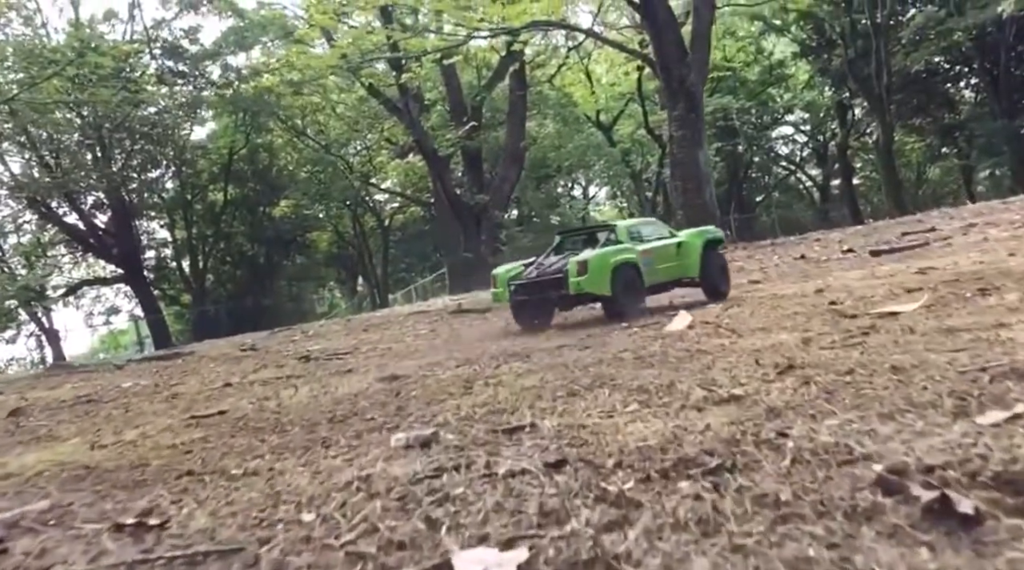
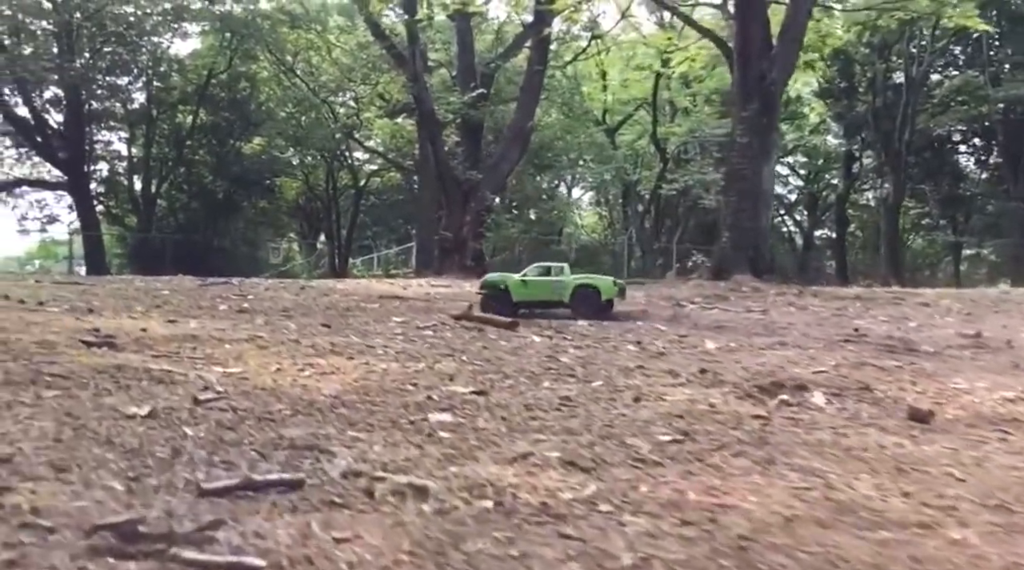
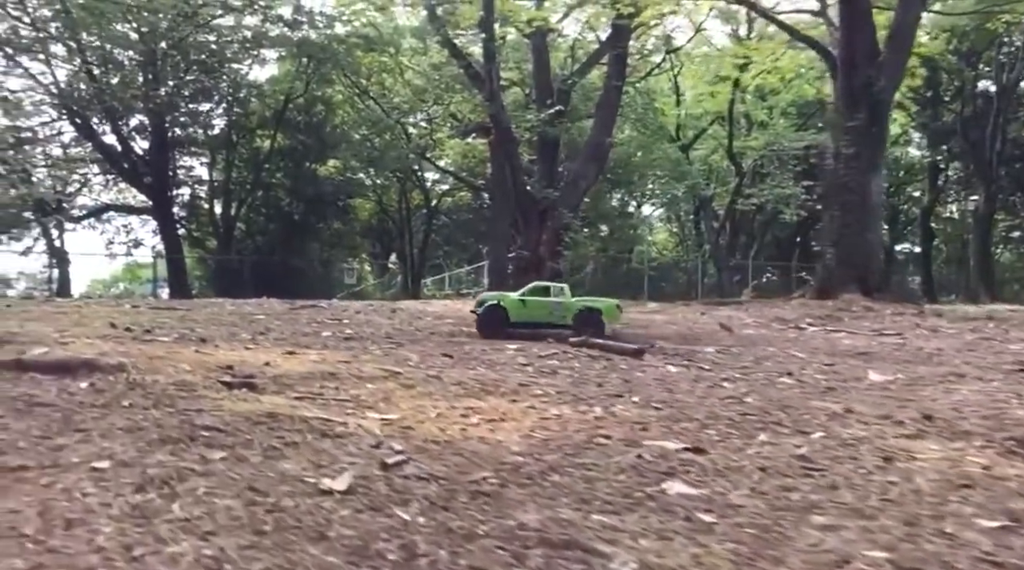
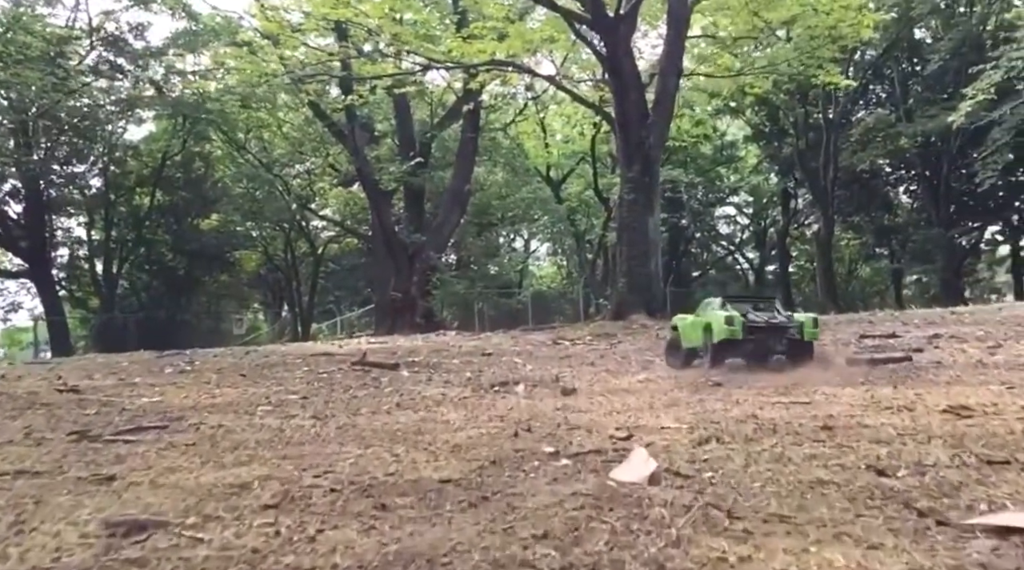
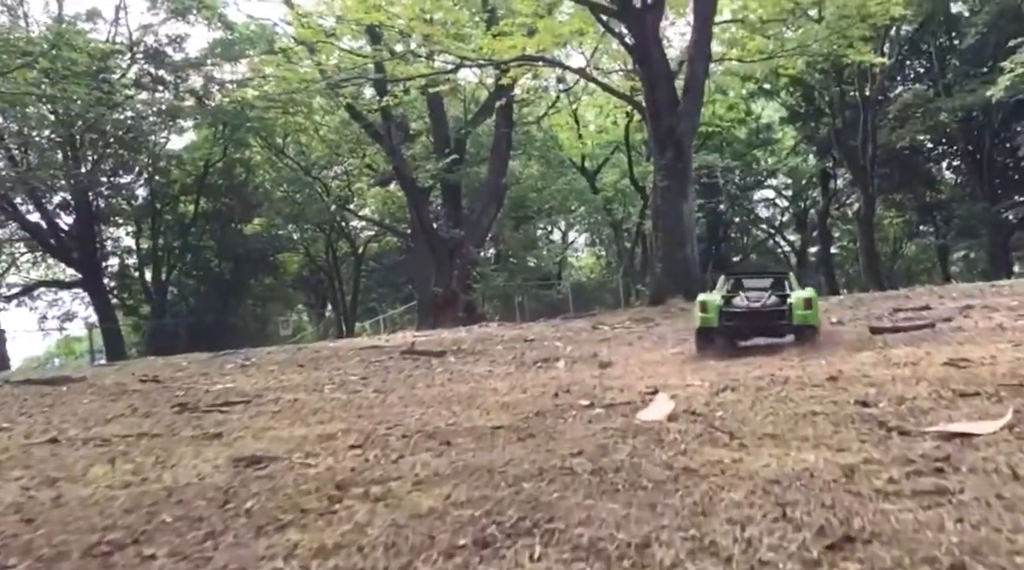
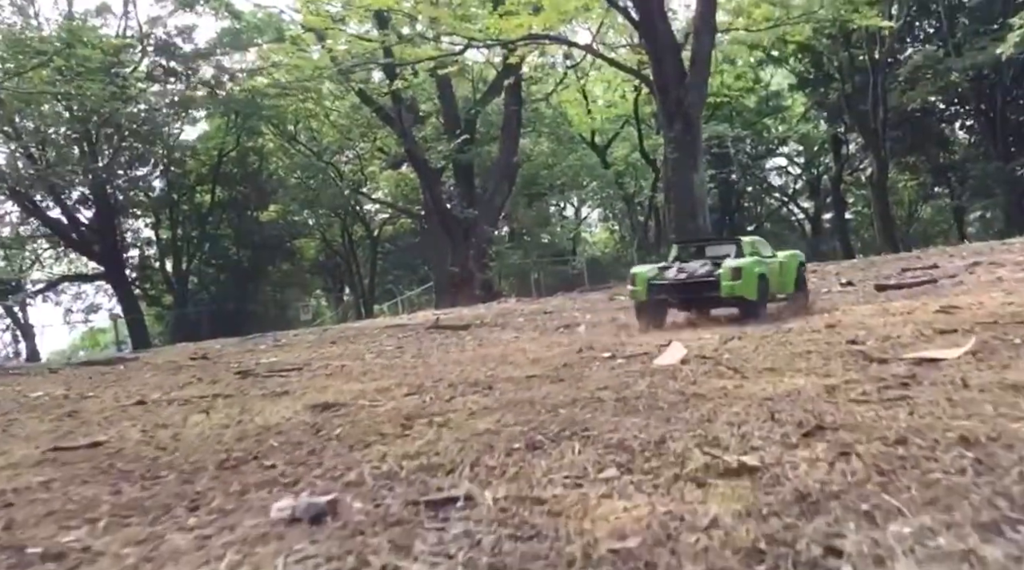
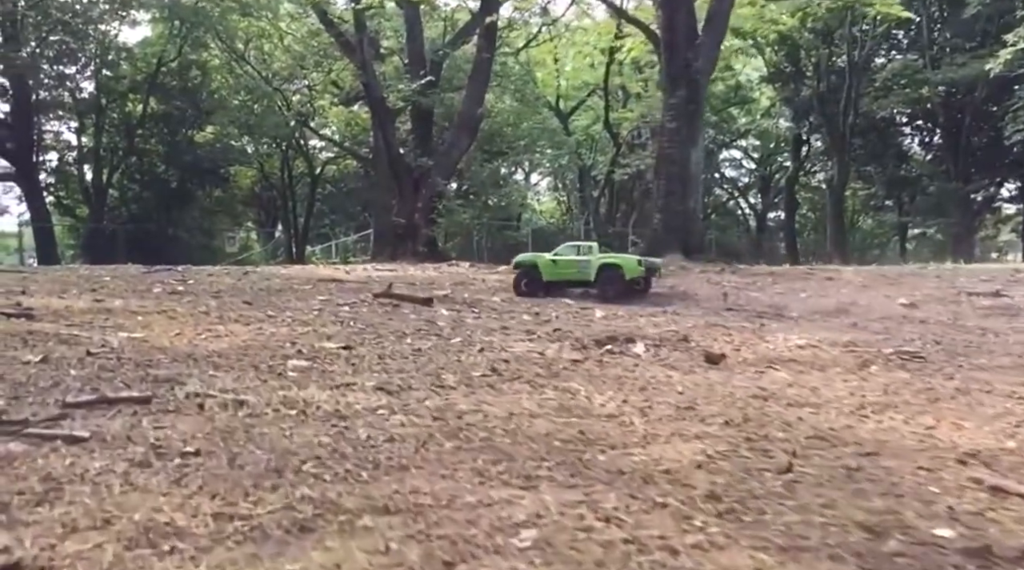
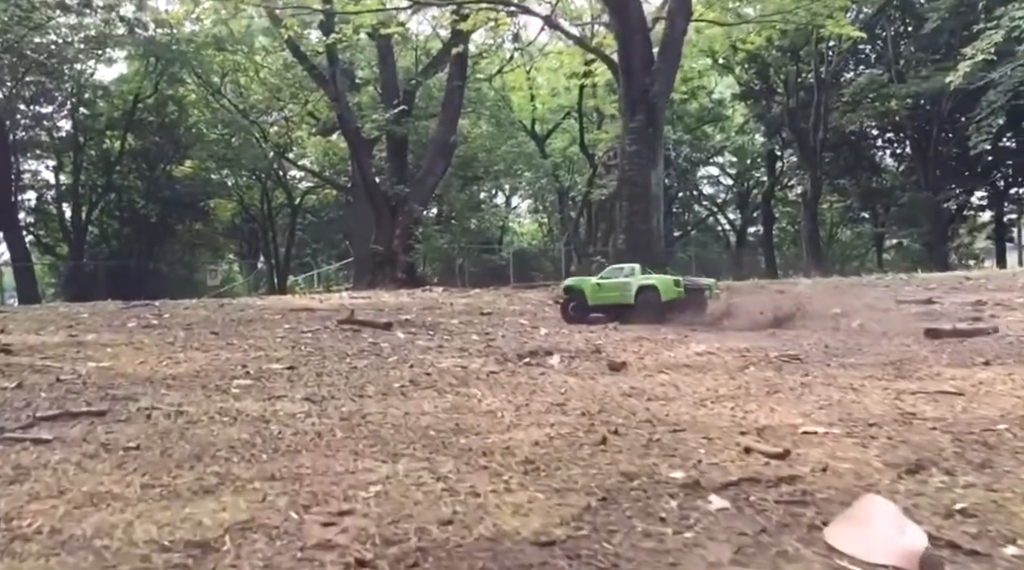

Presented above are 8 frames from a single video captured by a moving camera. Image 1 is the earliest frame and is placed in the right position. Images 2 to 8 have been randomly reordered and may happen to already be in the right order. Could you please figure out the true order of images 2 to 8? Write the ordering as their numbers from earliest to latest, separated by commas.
6, 5, 4, 8, 7, 2, 3
